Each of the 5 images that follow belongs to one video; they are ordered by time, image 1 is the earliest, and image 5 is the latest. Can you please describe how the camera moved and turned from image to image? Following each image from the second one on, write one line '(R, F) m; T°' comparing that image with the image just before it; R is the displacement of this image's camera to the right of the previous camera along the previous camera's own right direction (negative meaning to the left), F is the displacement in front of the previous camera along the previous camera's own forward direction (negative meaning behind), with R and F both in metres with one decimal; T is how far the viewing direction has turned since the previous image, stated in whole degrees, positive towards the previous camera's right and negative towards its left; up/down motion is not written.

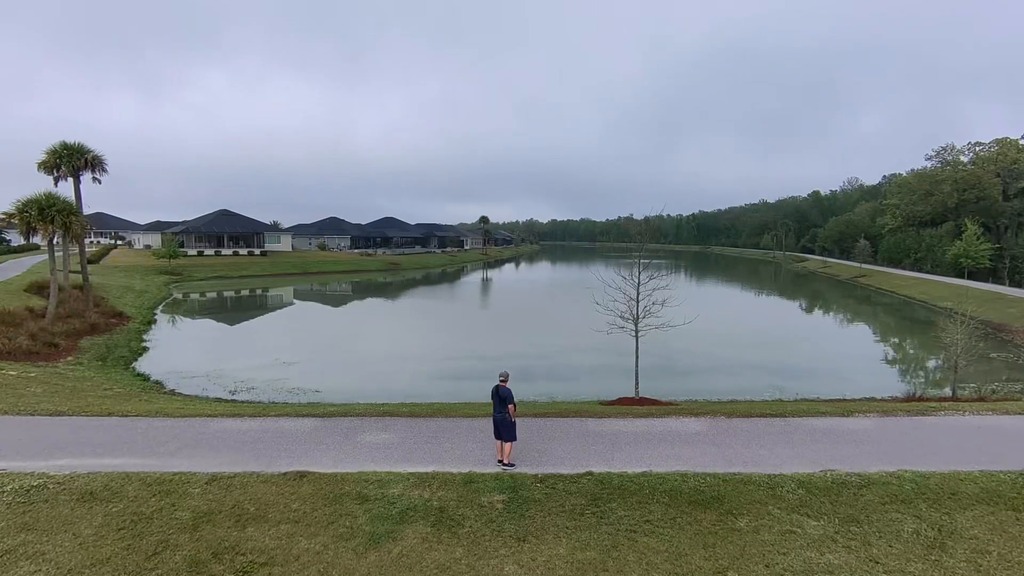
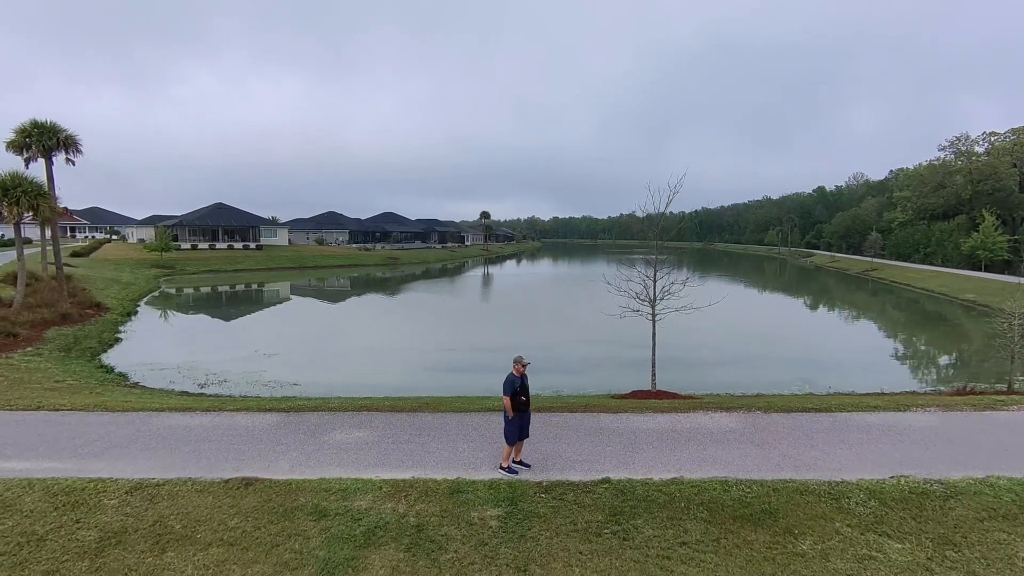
(0.0, +1.6) m; 0°
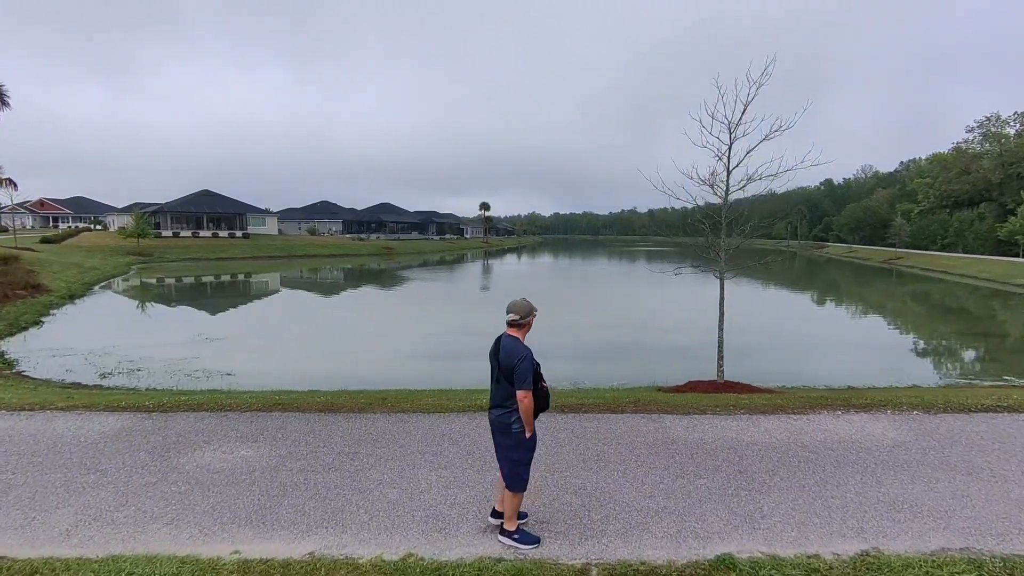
(-0.1, +3.5) m; 0°
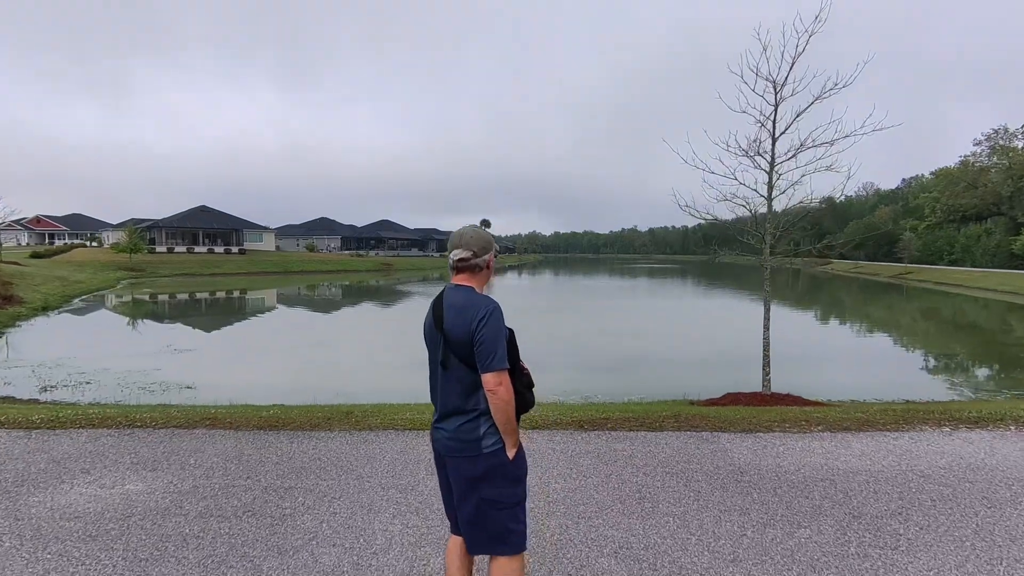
(0.0, +1.3) m; 0°
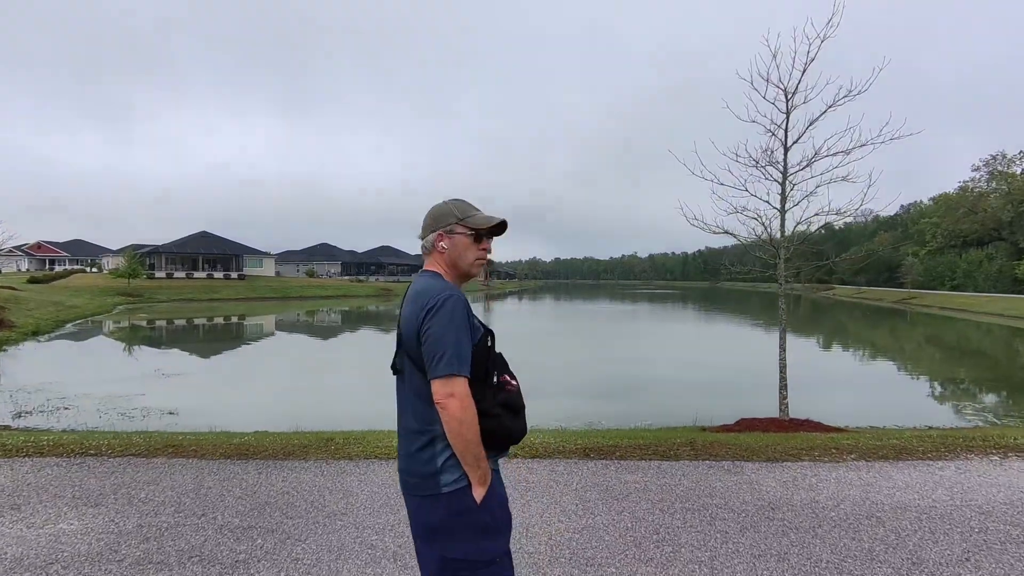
(0.0, +0.4) m; 0°
